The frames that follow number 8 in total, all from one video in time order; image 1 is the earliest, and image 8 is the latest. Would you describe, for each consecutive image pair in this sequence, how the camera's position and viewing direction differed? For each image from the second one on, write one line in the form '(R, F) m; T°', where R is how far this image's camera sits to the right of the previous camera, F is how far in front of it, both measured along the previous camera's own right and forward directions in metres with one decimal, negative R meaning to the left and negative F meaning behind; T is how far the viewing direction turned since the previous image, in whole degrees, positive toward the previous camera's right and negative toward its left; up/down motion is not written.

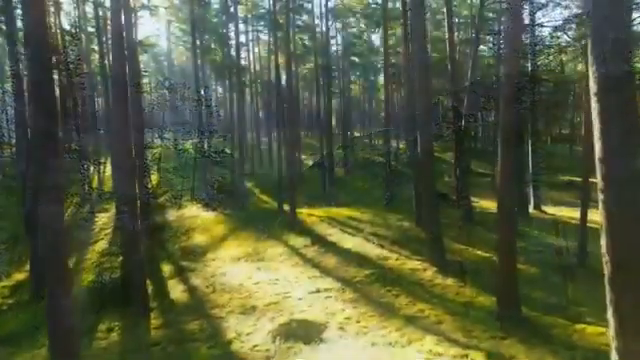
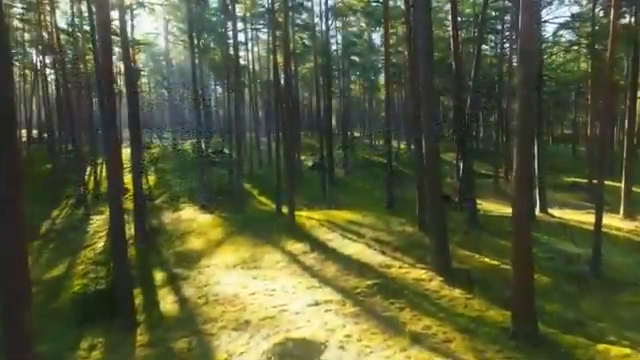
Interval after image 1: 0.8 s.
(0.0, +0.7) m; 0°
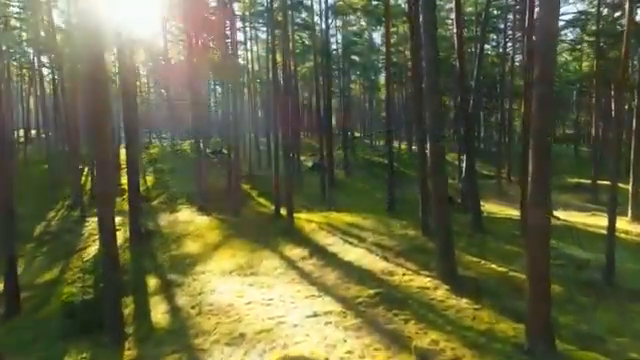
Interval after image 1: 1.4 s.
(0.0, +0.6) m; 0°
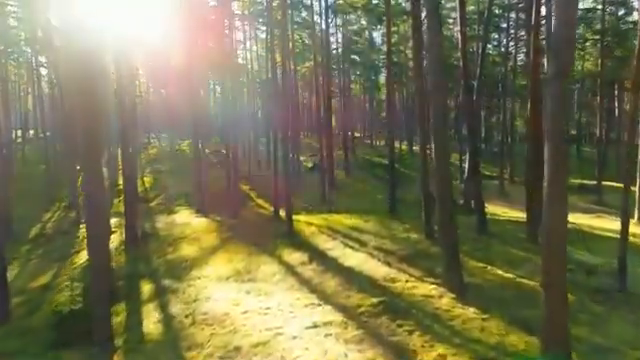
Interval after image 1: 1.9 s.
(0.0, +0.5) m; 0°
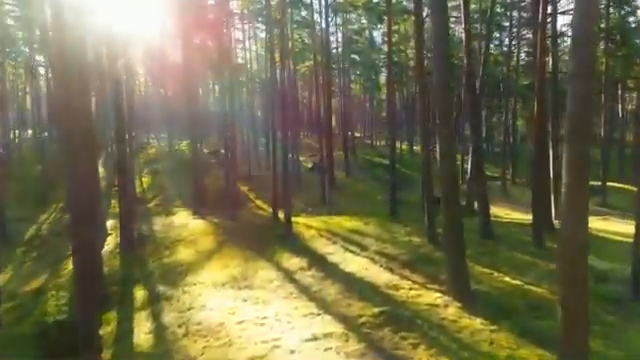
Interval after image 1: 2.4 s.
(0.0, +0.5) m; 0°
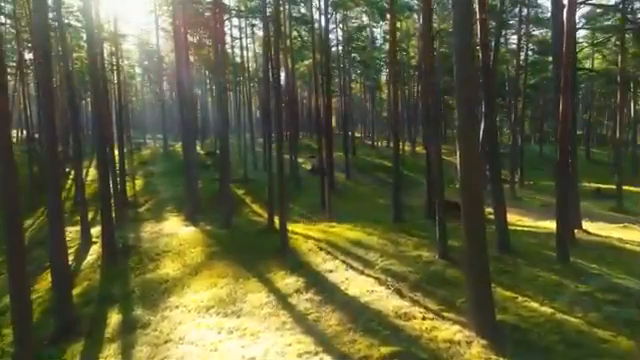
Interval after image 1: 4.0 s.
(0.0, +1.6) m; 0°
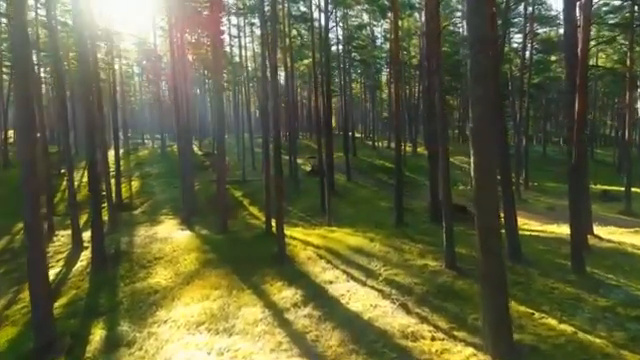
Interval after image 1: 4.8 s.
(0.0, +0.8) m; 0°
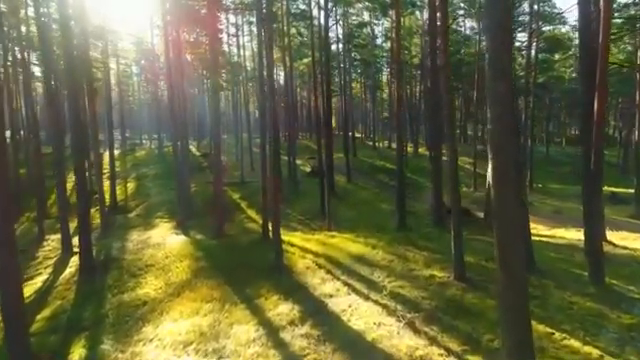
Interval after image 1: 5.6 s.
(0.0, +0.9) m; 0°
